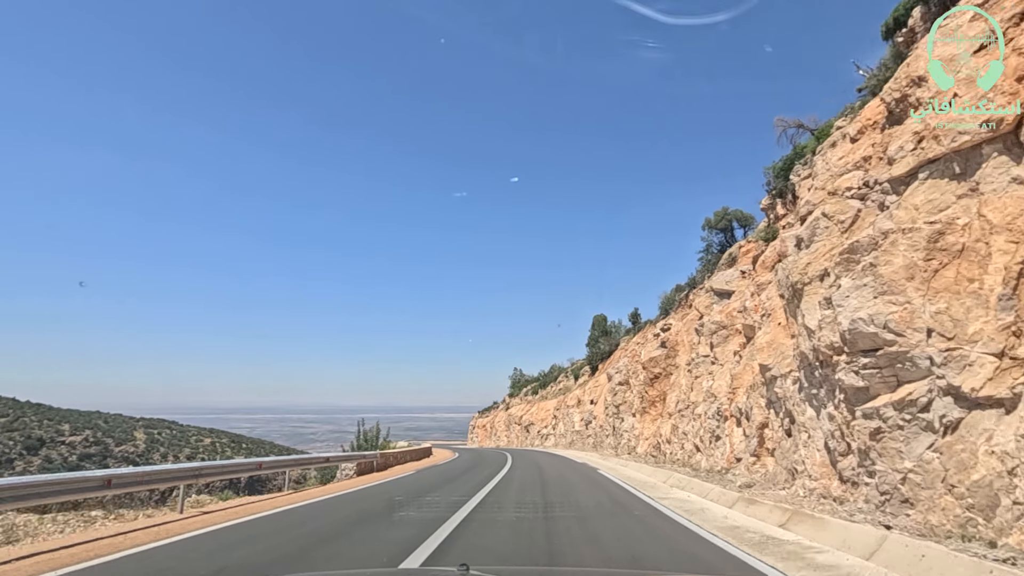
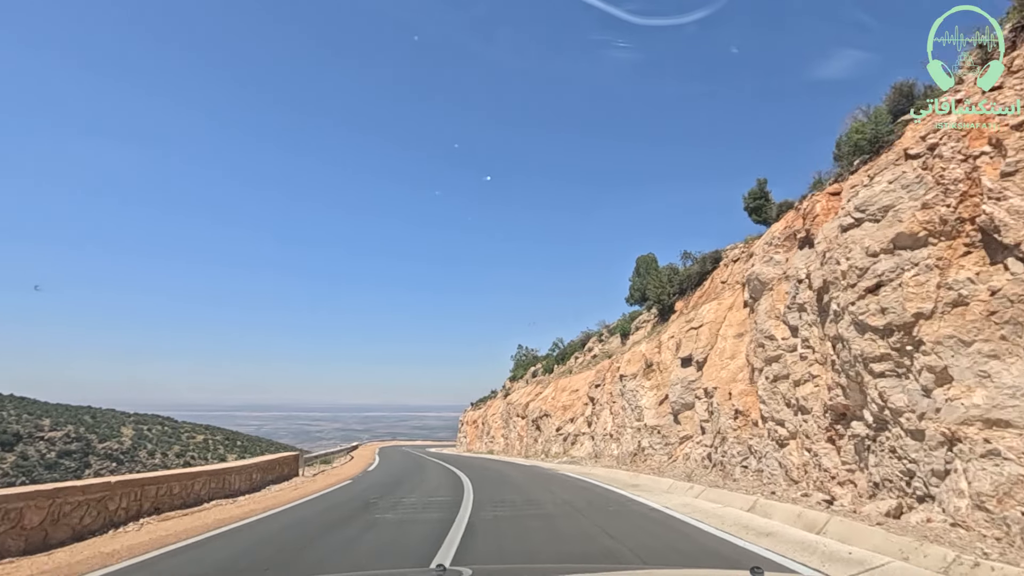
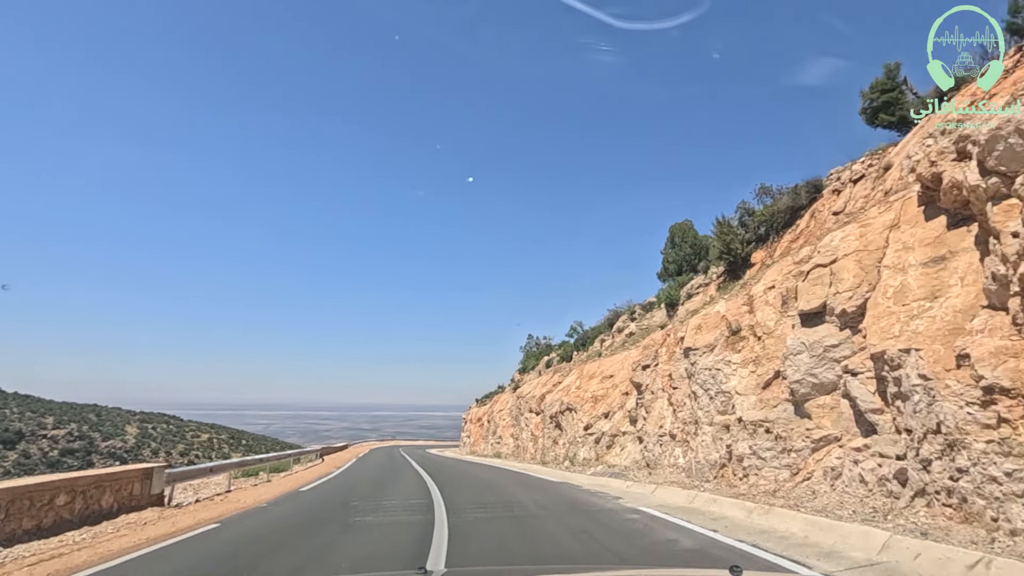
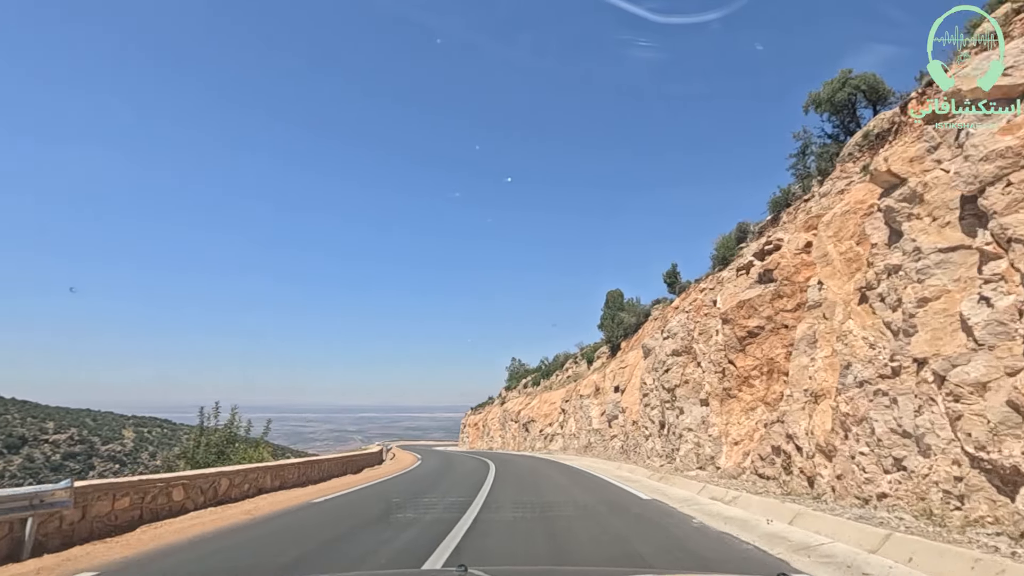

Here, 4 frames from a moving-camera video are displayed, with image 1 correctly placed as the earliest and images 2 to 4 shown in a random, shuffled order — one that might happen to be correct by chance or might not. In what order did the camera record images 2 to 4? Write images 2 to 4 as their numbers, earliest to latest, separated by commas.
4, 2, 3
